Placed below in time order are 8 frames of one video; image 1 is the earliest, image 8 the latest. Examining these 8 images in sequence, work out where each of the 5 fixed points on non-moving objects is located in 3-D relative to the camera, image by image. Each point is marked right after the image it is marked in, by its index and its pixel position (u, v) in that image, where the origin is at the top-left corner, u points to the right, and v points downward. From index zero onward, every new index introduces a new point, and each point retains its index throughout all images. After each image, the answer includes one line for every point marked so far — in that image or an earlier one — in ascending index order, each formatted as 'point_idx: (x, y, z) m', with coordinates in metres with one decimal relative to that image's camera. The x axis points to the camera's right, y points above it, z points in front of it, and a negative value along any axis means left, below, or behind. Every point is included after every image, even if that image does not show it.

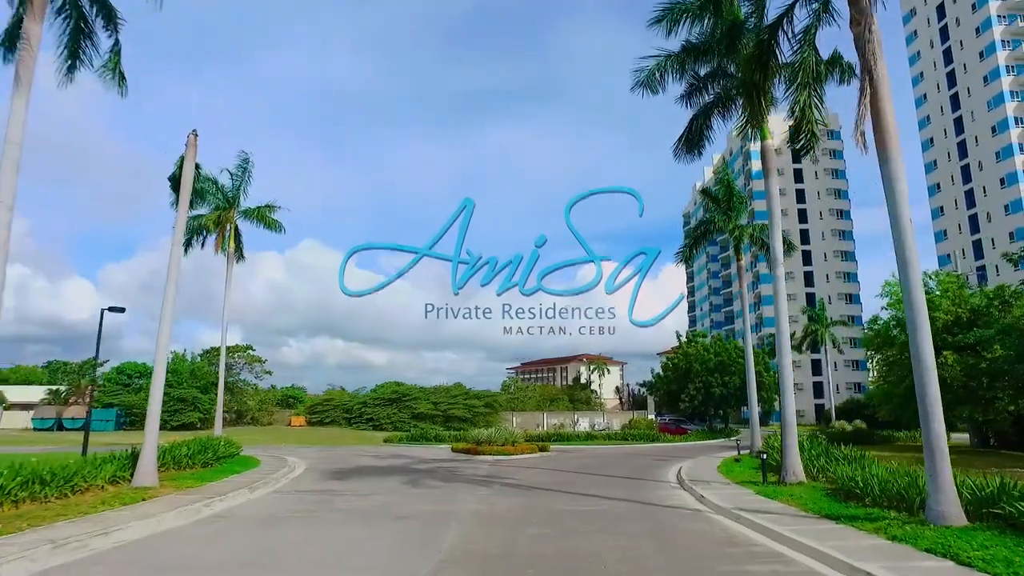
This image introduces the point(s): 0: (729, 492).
0: (+5.0, -4.6, +15.1) m
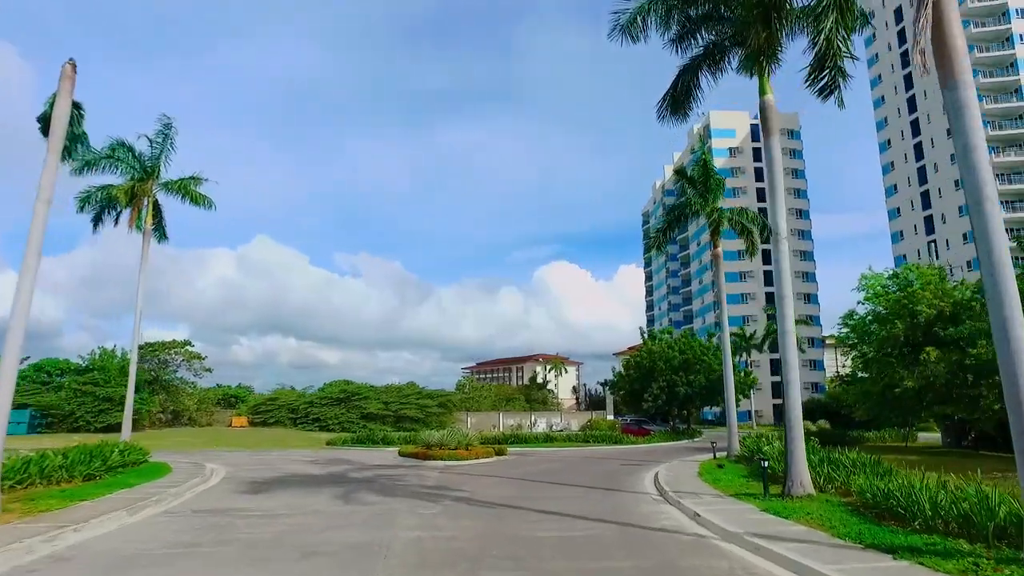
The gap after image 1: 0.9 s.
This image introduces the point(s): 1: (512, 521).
0: (+4.1, -4.1, +12.5) m
1: (0.0, -4.0, +11.5) m
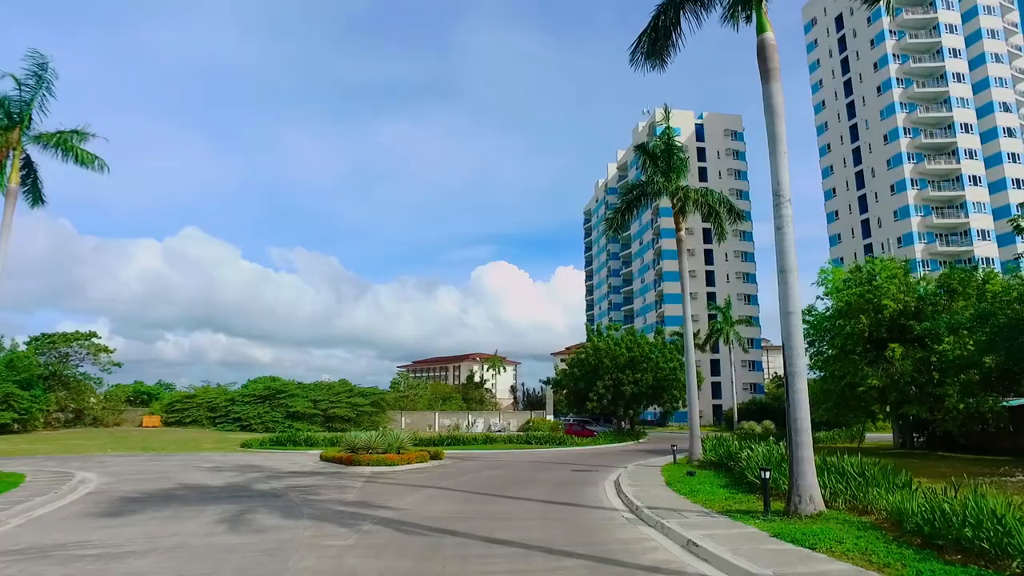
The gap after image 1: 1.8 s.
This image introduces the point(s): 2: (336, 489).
0: (+3.2, -3.6, +9.9) m
1: (-0.7, -3.4, +8.5) m
2: (-4.0, -4.6, +15.3) m
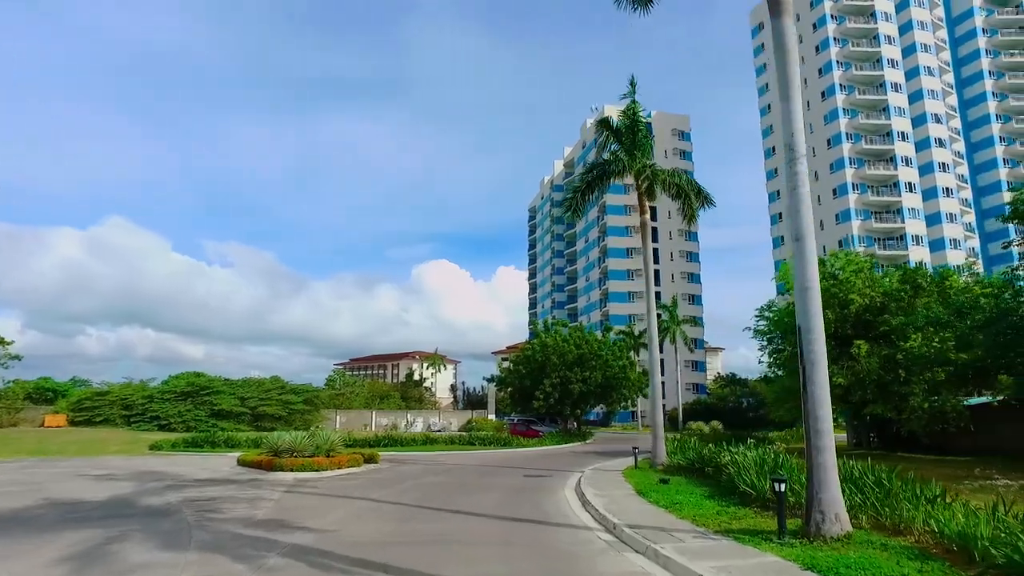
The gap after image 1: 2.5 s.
0: (+2.7, -3.2, +7.7) m
1: (-1.1, -2.9, +6.0) m
2: (-5.0, -4.0, +12.5) m
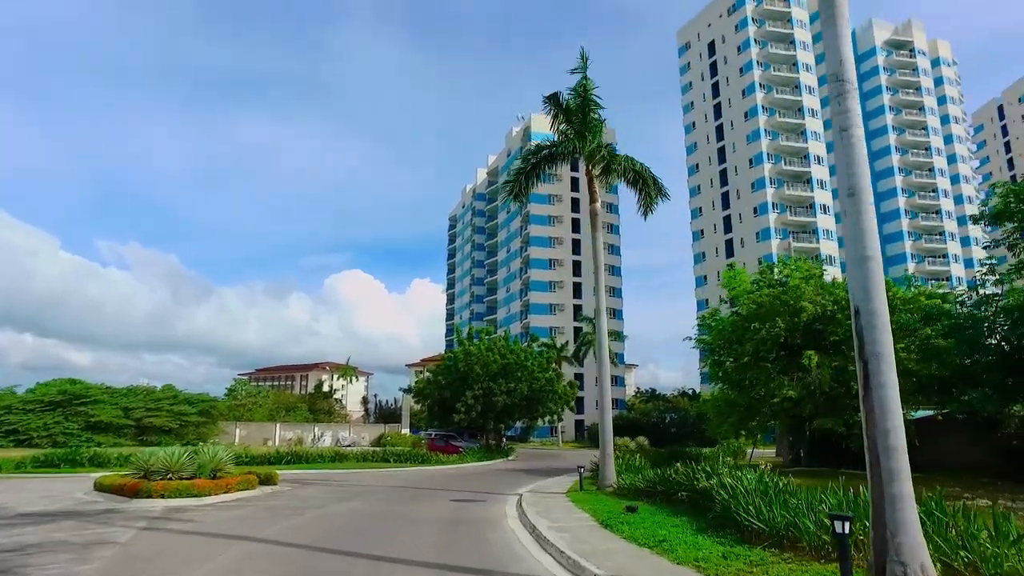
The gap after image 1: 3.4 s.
0: (+2.4, -2.8, +5.1) m
1: (-1.1, -2.3, +2.9) m
2: (-5.8, -3.5, +8.9) m
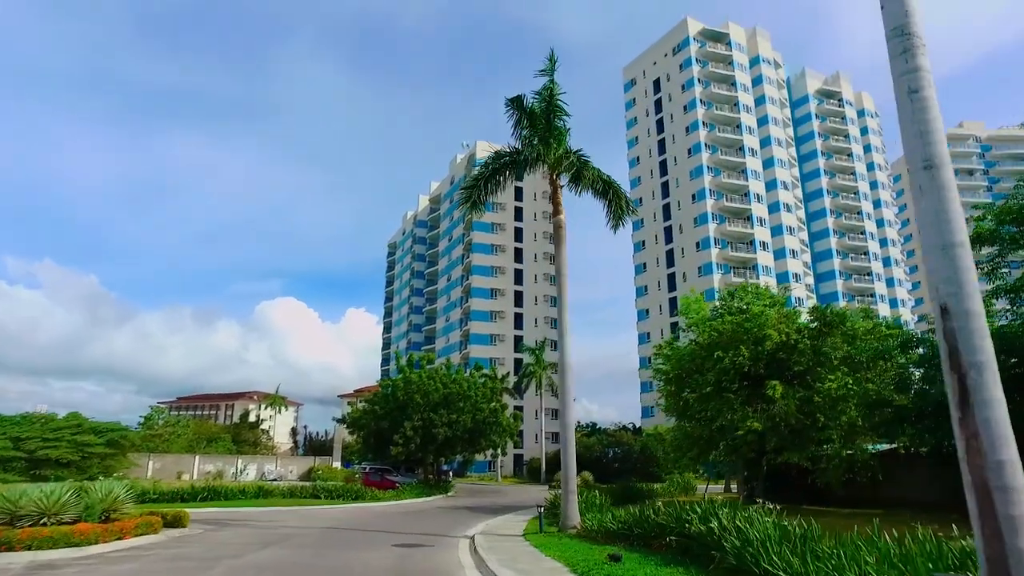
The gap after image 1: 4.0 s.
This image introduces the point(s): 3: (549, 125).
0: (+2.5, -2.6, +3.4) m
1: (-0.8, -2.0, +0.9) m
2: (-6.1, -3.2, +6.3) m
3: (+1.1, +4.6, +18.7) m
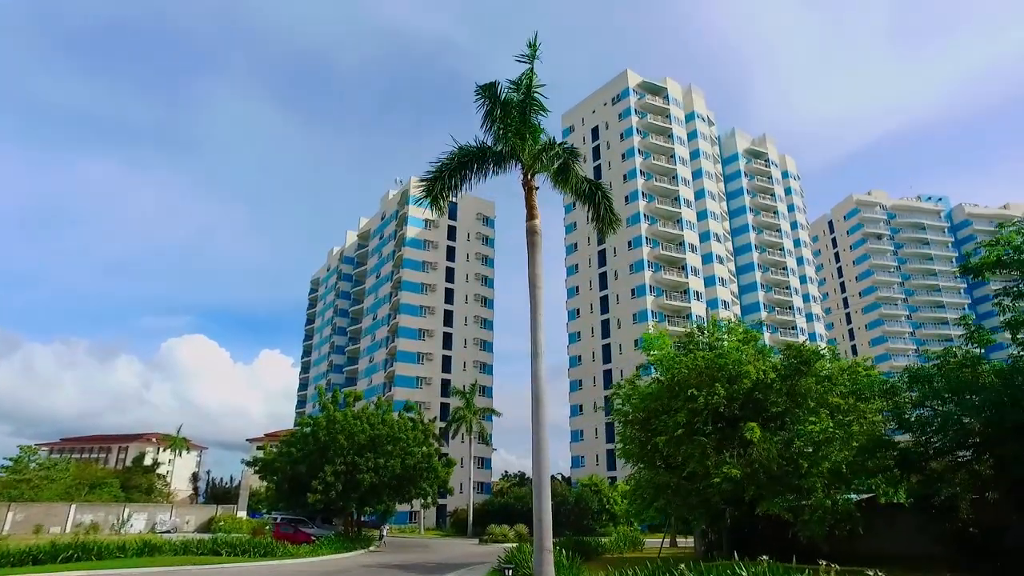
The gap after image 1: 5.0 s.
0: (+3.3, -2.0, +0.8) m
1: (+0.3, -1.0, -2.0) m
2: (-5.6, -2.4, +2.7) m
3: (+0.4, +4.2, +16.3) m
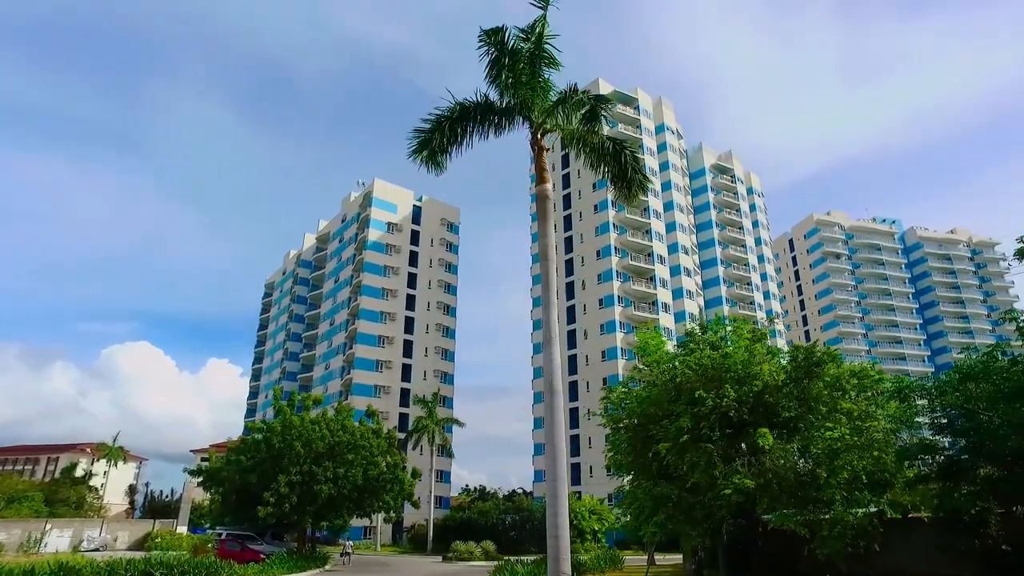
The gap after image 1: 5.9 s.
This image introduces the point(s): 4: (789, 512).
0: (+4.3, -1.2, -1.2) m
1: (+1.5, -0.1, -4.2) m
2: (-4.7, -1.5, +0.1) m
3: (+0.5, +4.6, +14.2) m
4: (+7.6, -6.1, +18.1) m
